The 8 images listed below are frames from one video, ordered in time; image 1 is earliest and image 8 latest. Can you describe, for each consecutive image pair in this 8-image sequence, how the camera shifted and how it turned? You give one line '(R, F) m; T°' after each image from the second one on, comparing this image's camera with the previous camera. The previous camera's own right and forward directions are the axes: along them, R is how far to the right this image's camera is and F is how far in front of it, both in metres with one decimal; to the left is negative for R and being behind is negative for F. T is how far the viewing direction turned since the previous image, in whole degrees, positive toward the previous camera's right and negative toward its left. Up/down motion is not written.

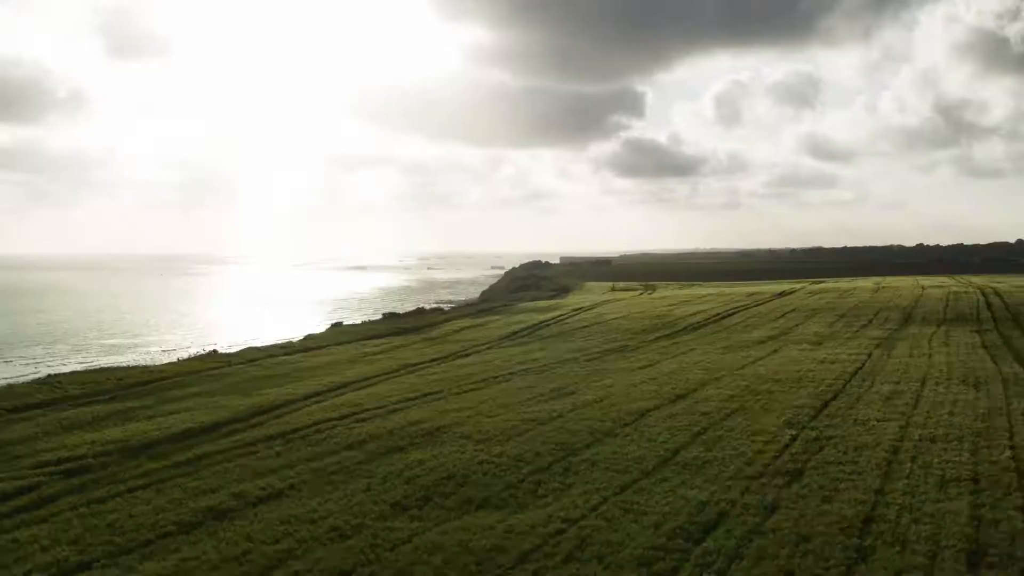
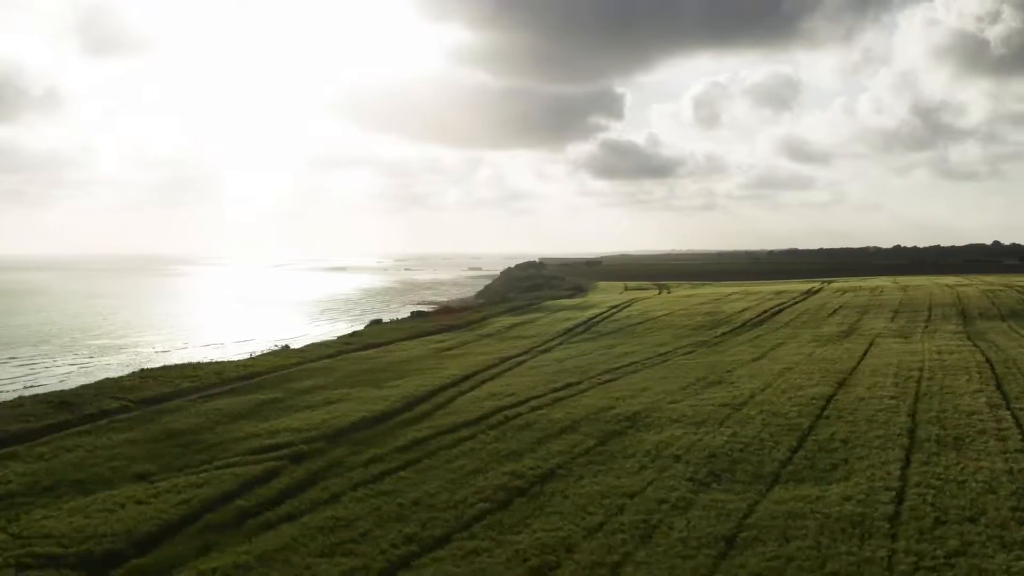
(-5.1, -0.3) m; +1°
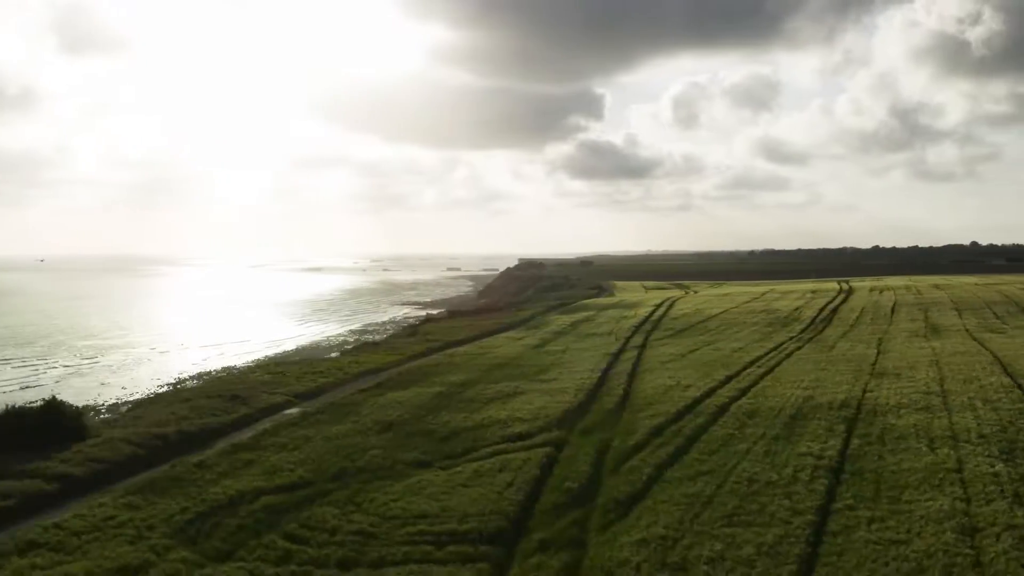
(-6.0, -0.6) m; +1°
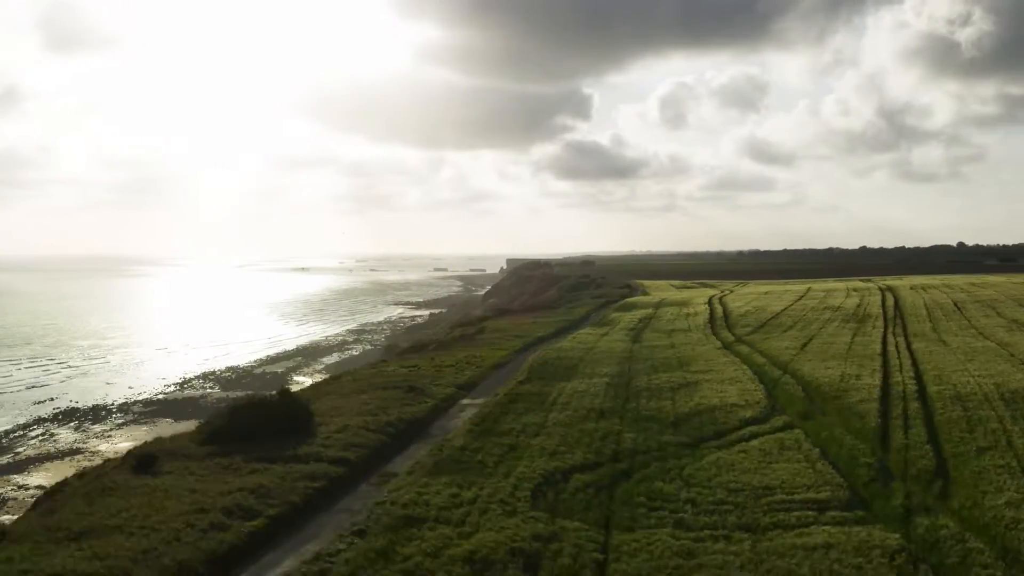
(-6.2, -0.8) m; +1°
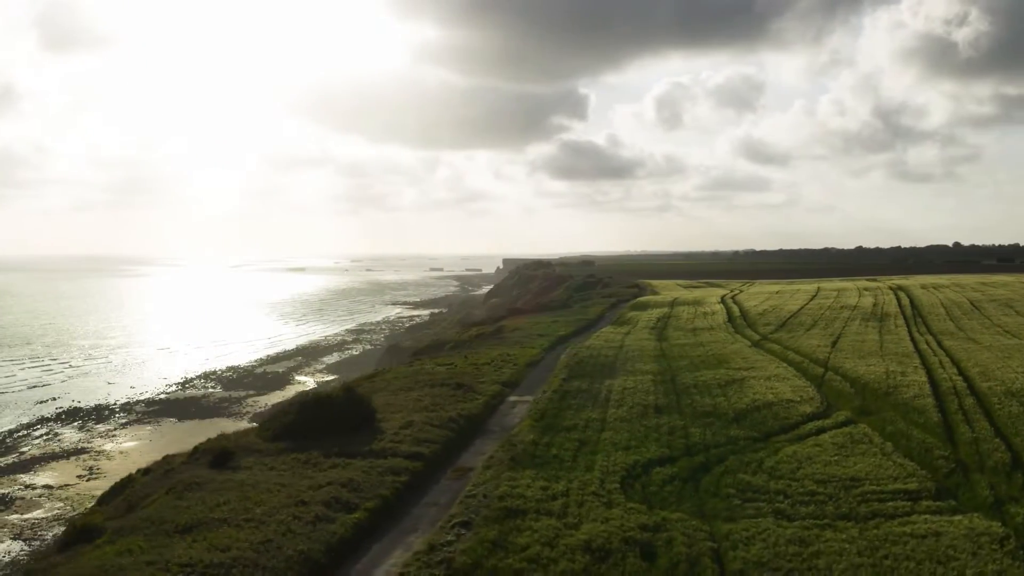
(-1.8, -0.2) m; 0°
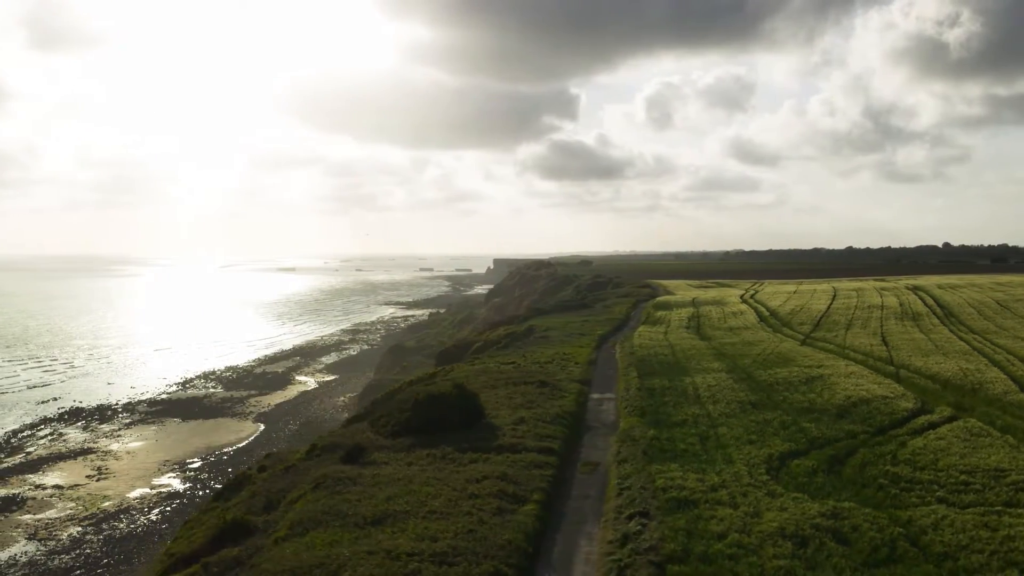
(-3.2, -0.4) m; 0°
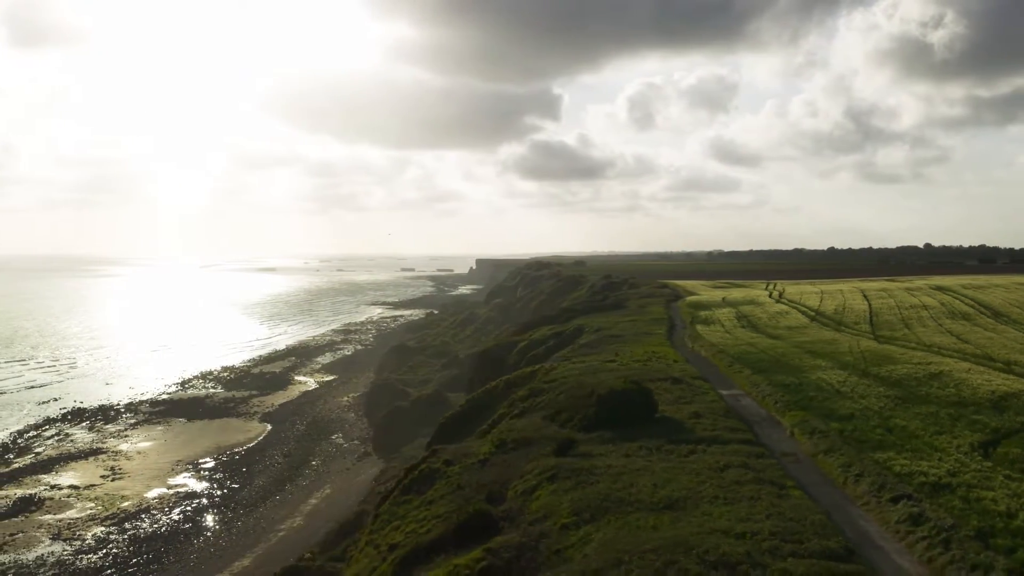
(-5.5, -0.8) m; +1°
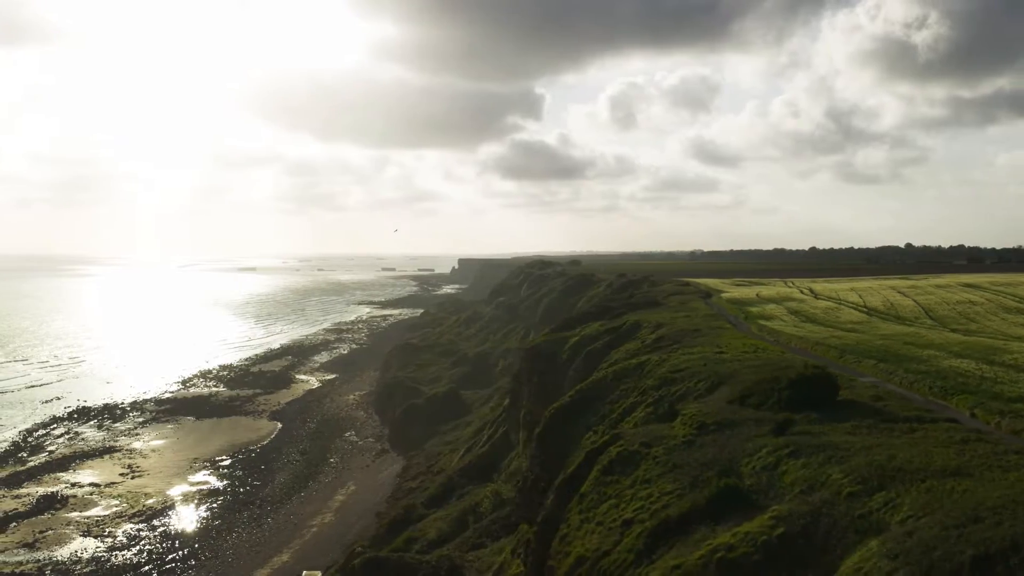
(-6.3, -0.8) m; +1°
